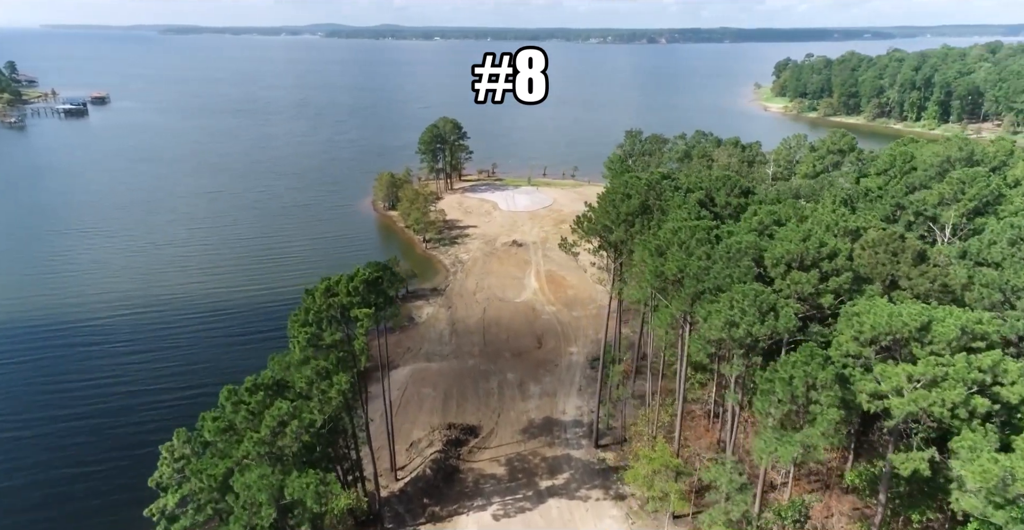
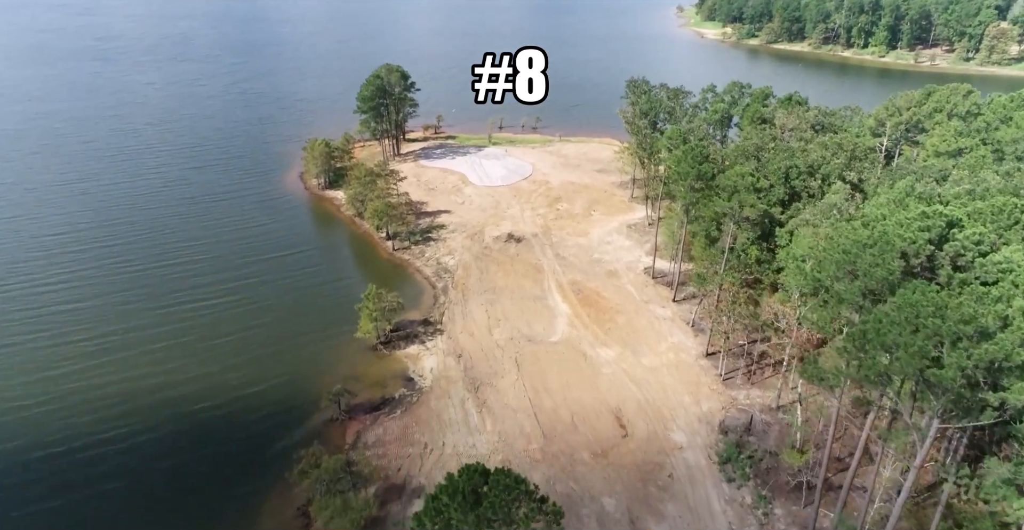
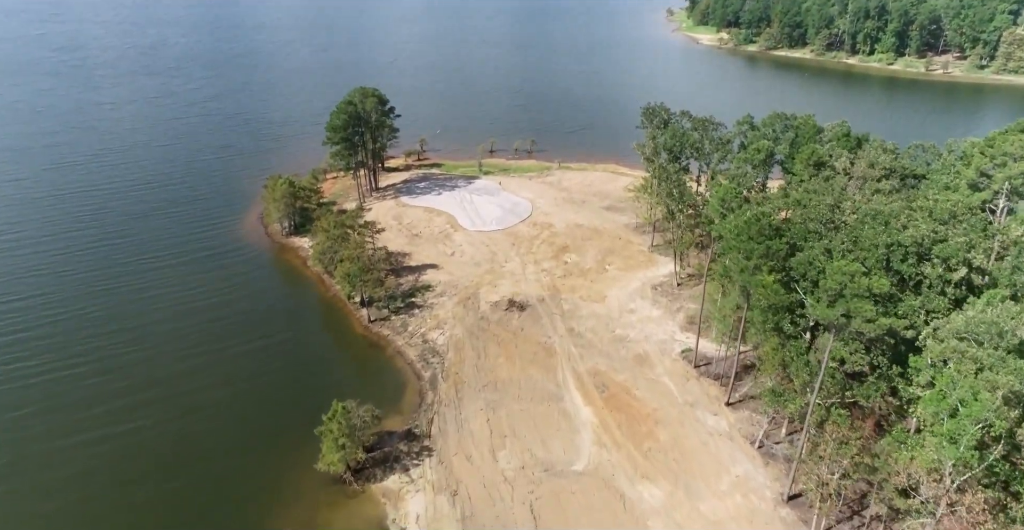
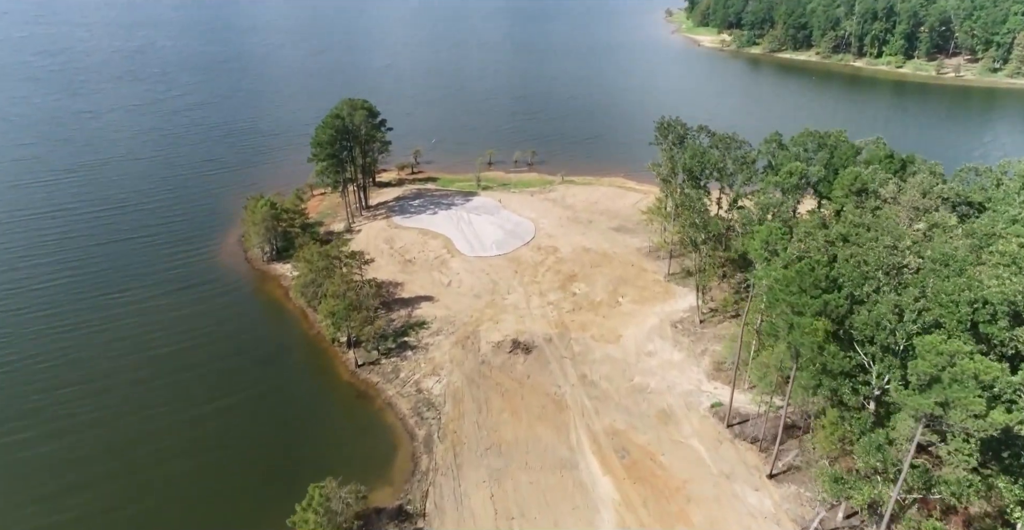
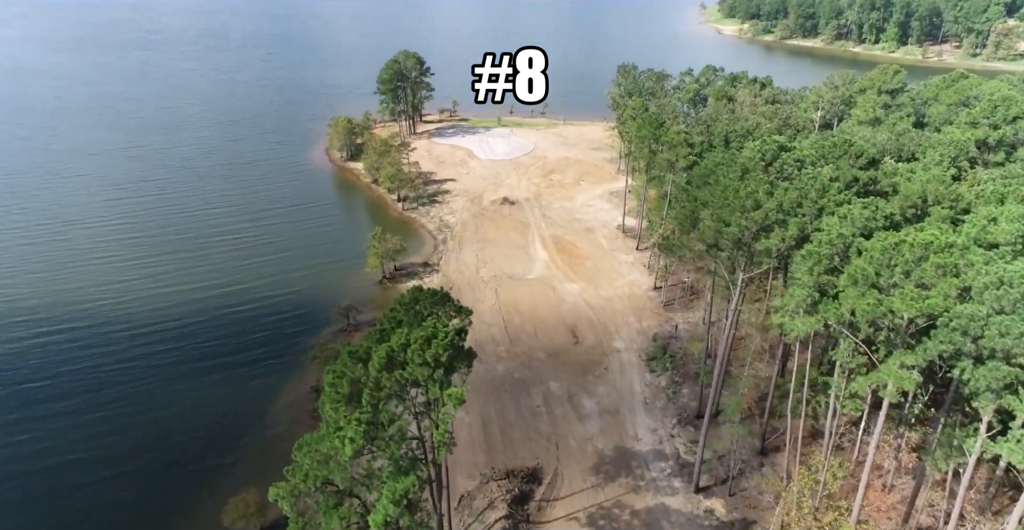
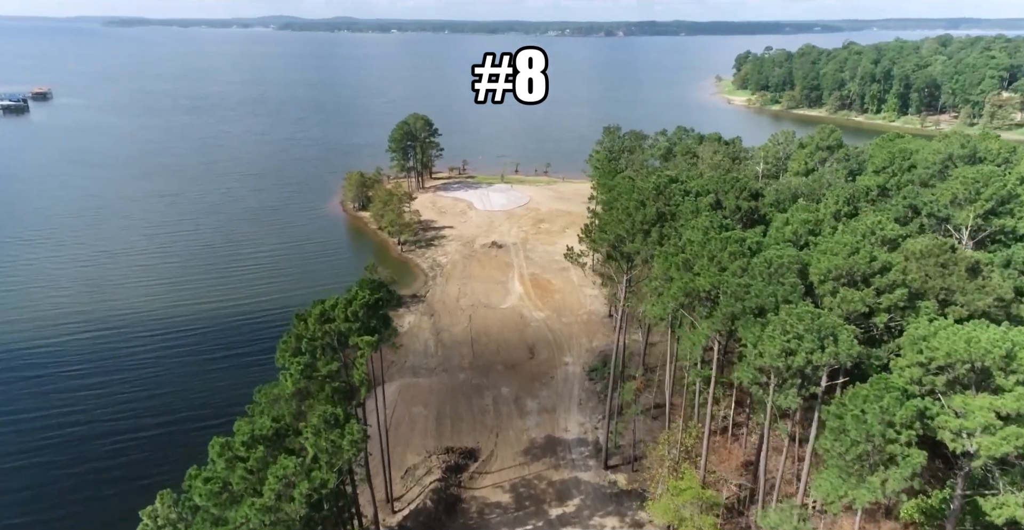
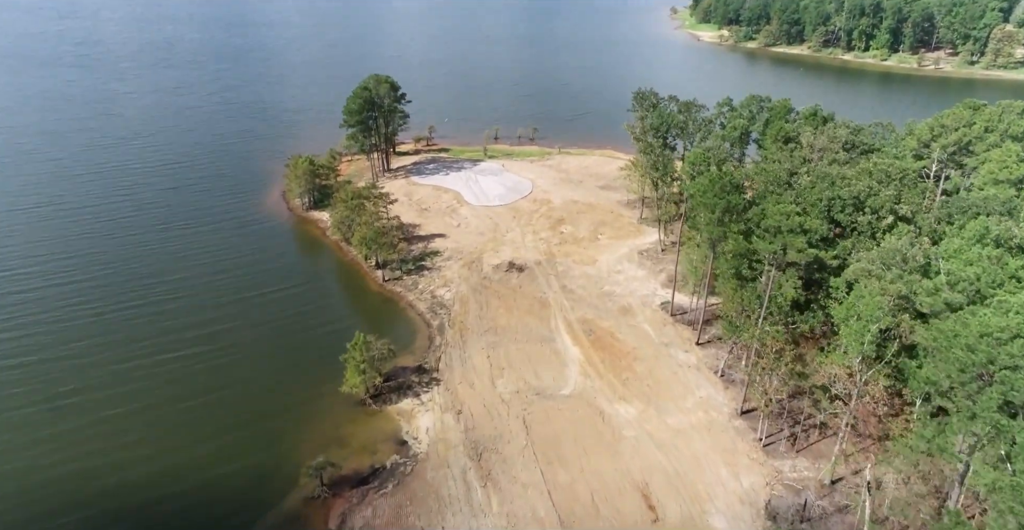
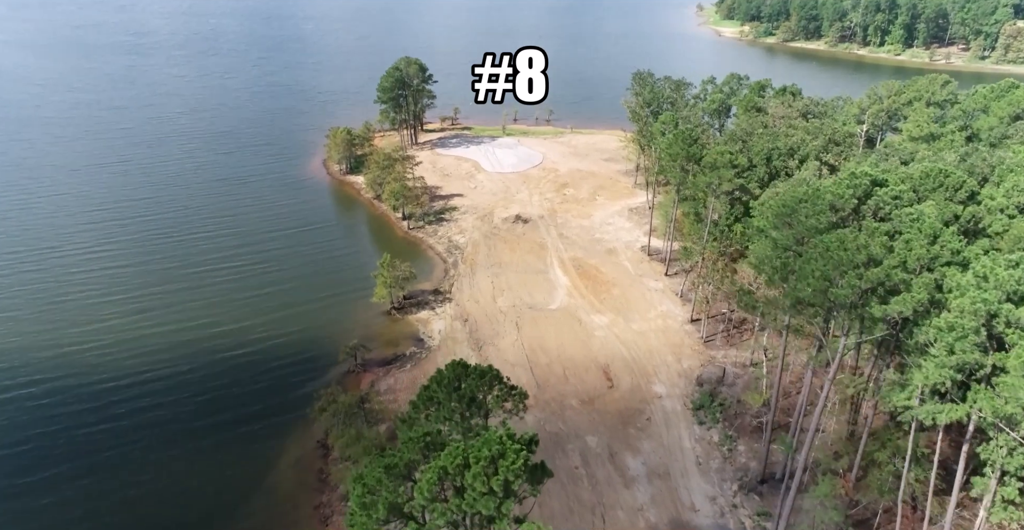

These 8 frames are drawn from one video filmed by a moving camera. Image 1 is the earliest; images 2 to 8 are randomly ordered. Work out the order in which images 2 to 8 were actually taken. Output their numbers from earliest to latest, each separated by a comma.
6, 5, 8, 2, 7, 3, 4
